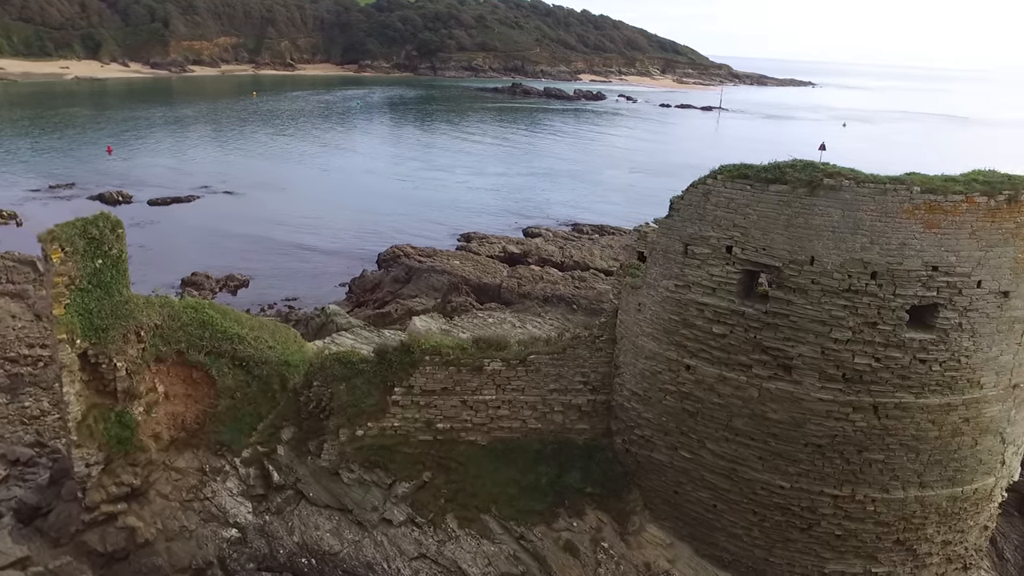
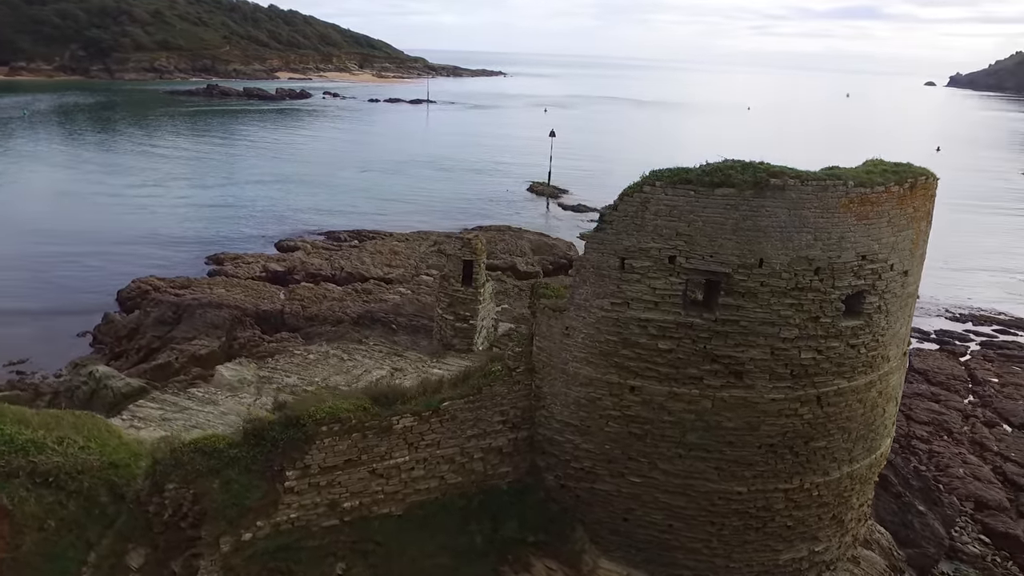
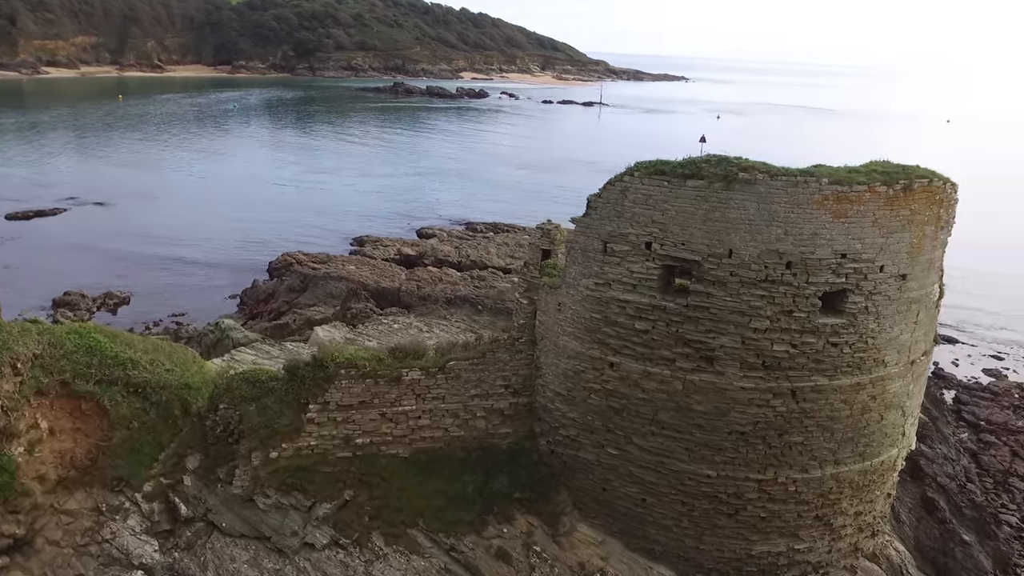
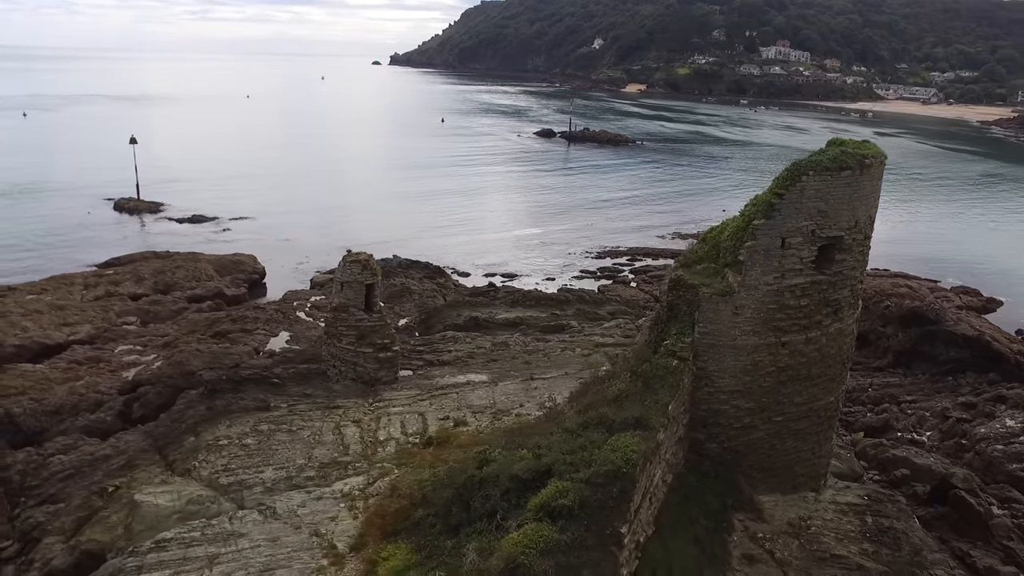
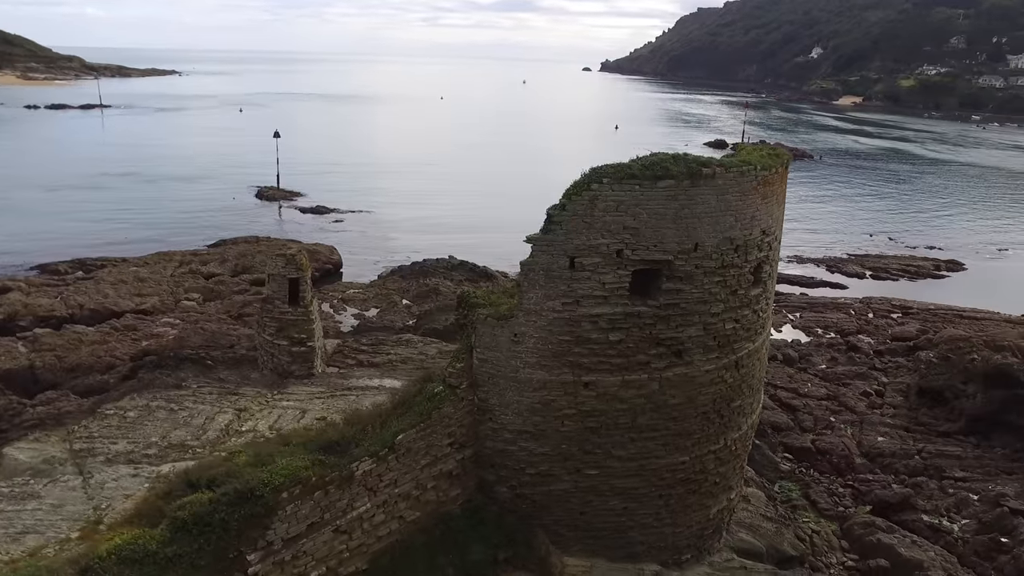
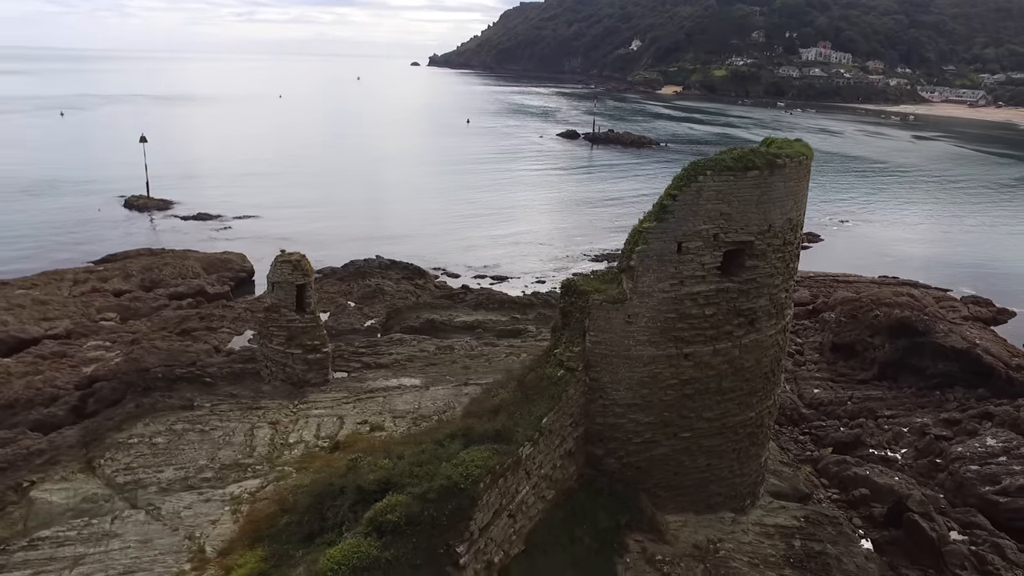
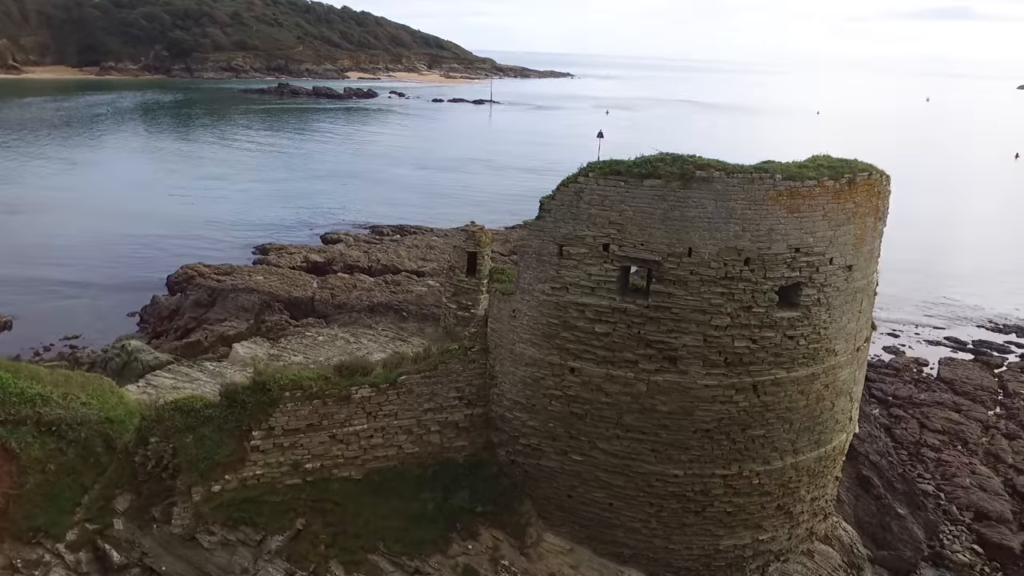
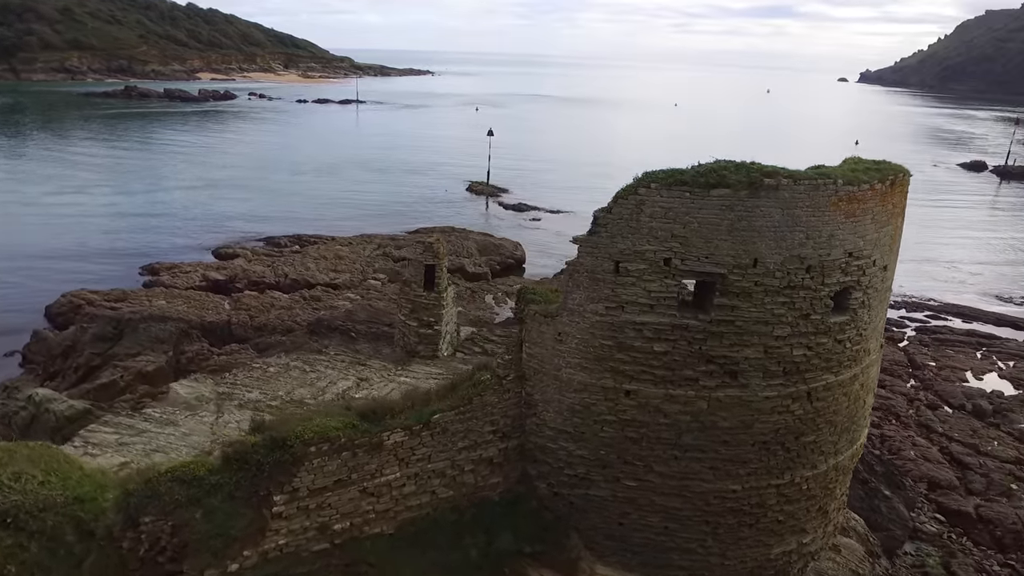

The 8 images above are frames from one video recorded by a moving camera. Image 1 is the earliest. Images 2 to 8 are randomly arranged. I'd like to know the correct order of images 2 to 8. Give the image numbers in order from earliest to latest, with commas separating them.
3, 7, 2, 8, 5, 6, 4
